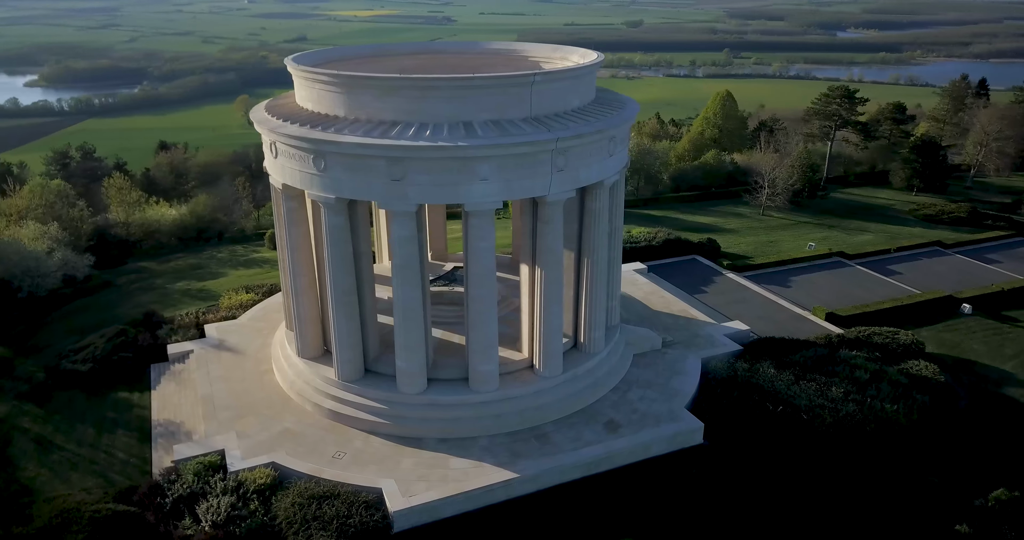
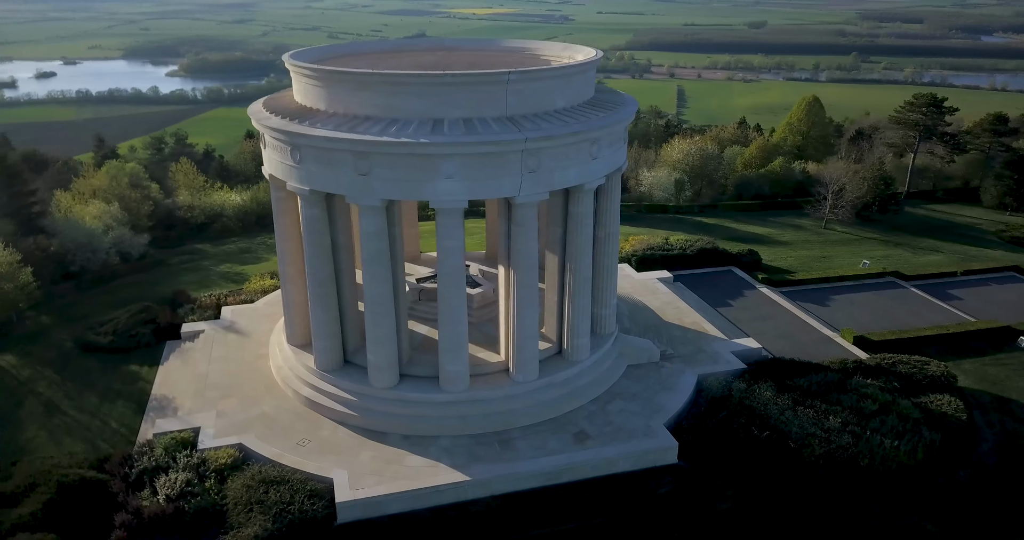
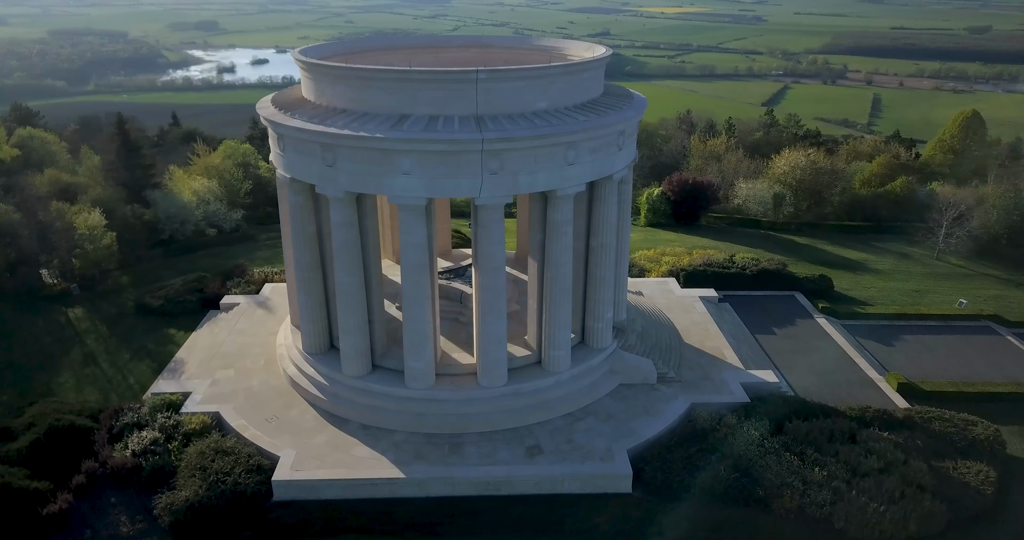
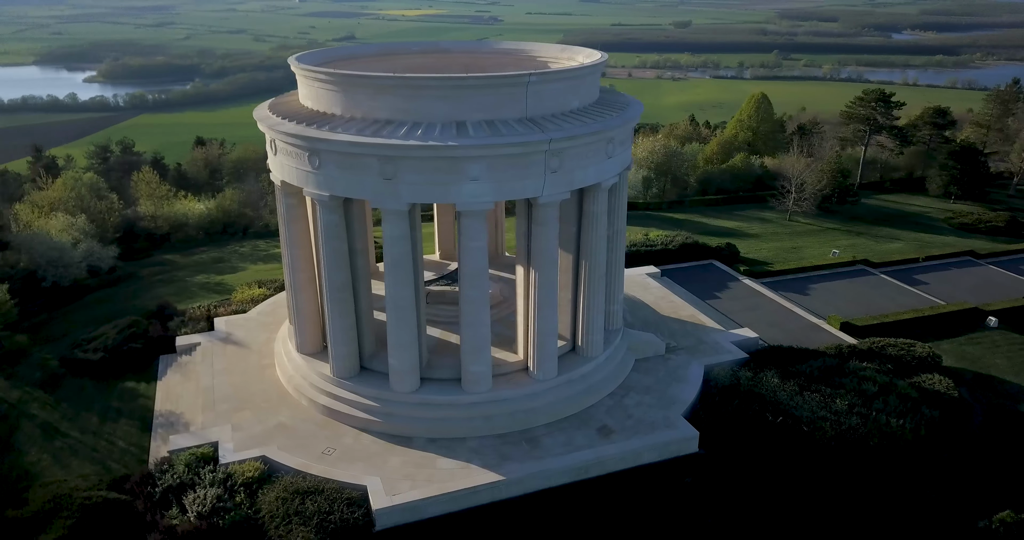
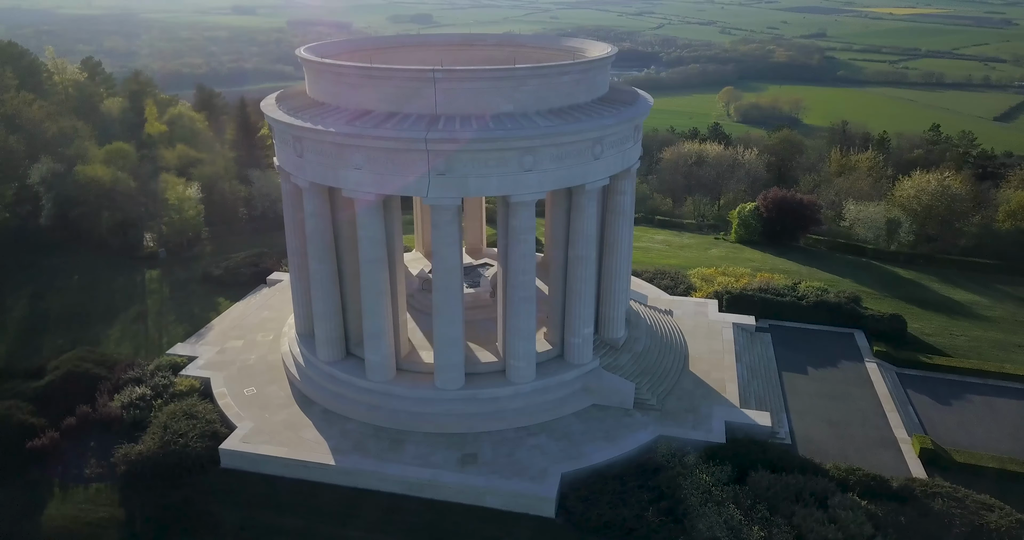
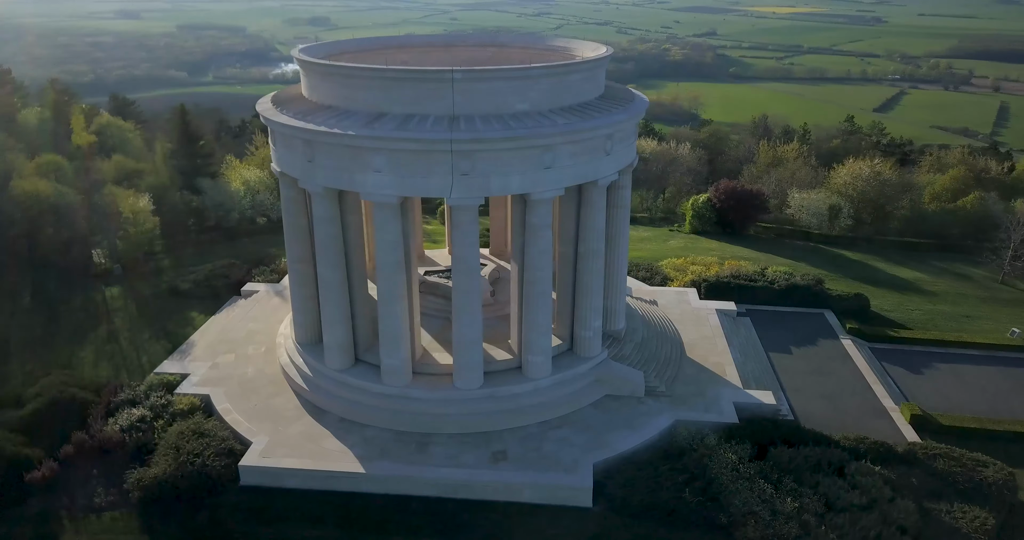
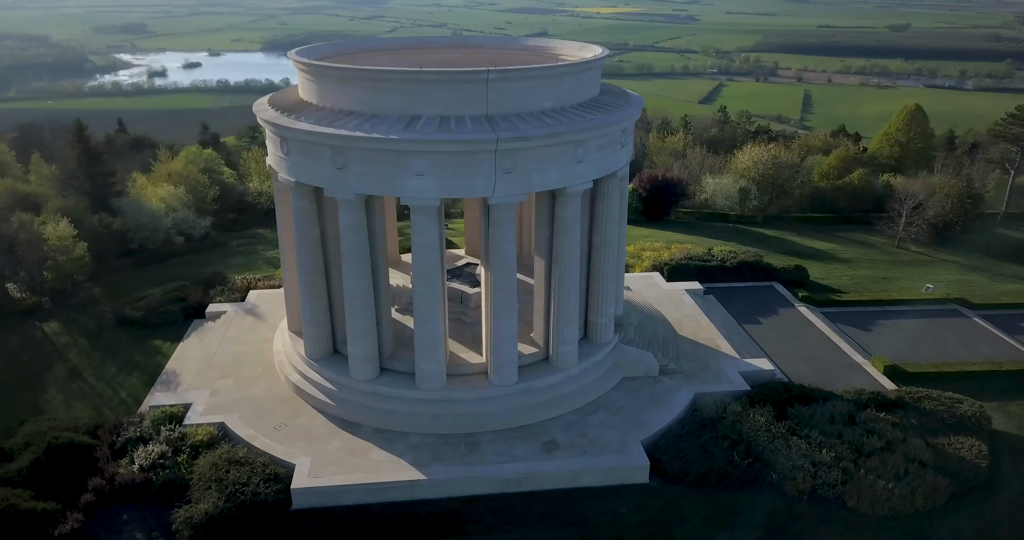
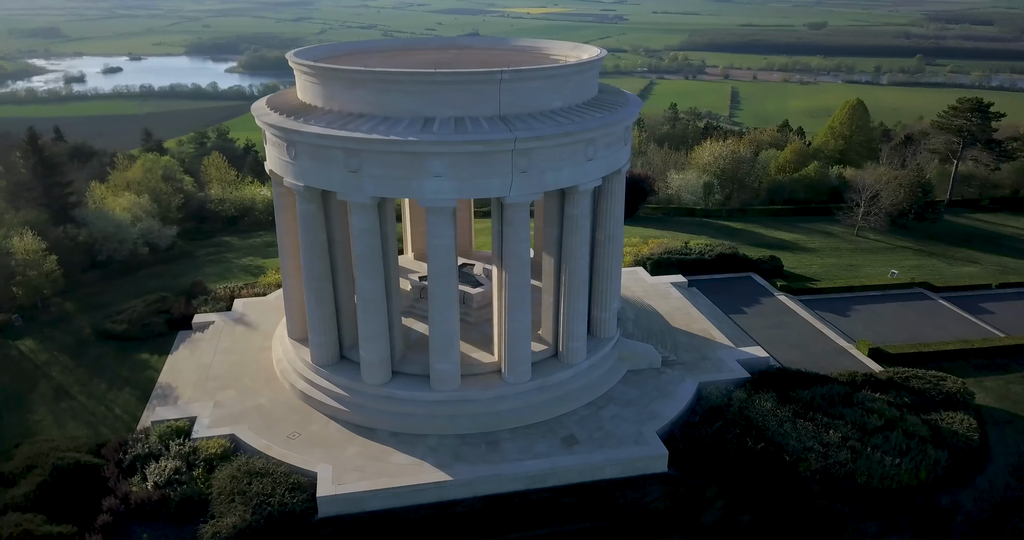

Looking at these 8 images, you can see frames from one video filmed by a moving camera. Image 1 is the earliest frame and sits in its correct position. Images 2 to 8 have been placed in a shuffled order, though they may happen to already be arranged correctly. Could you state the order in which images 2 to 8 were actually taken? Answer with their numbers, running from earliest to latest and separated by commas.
4, 2, 8, 7, 3, 6, 5
